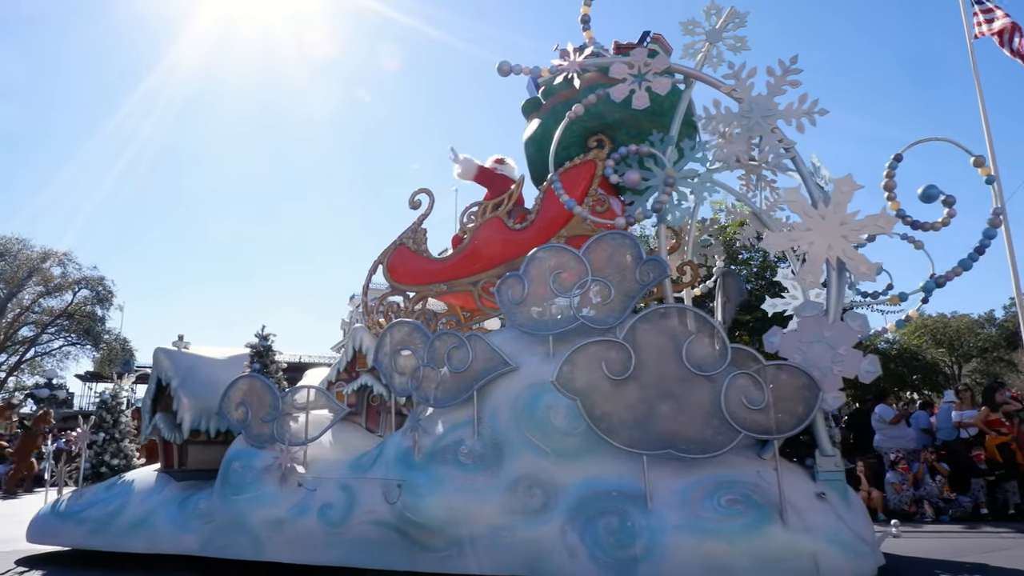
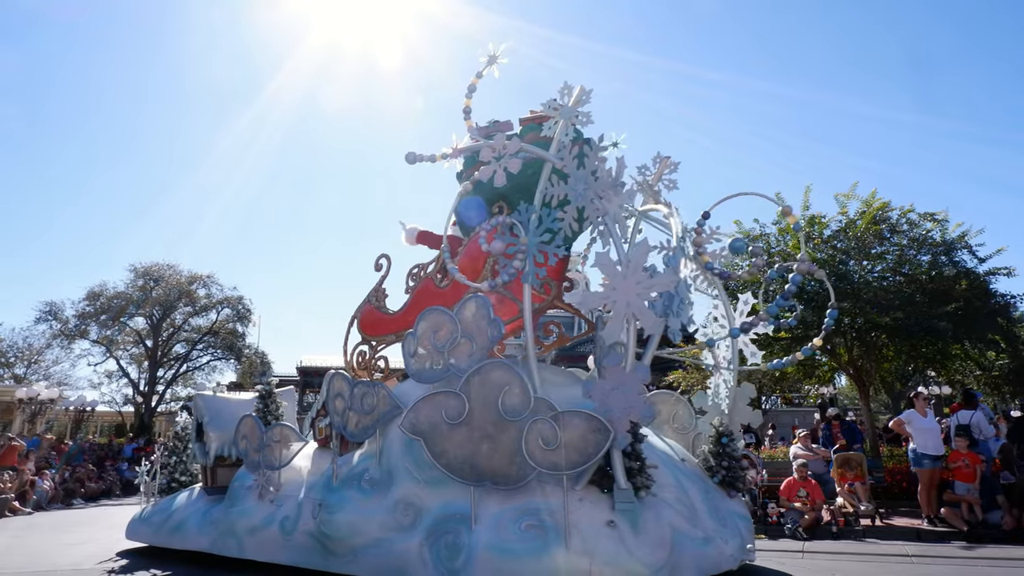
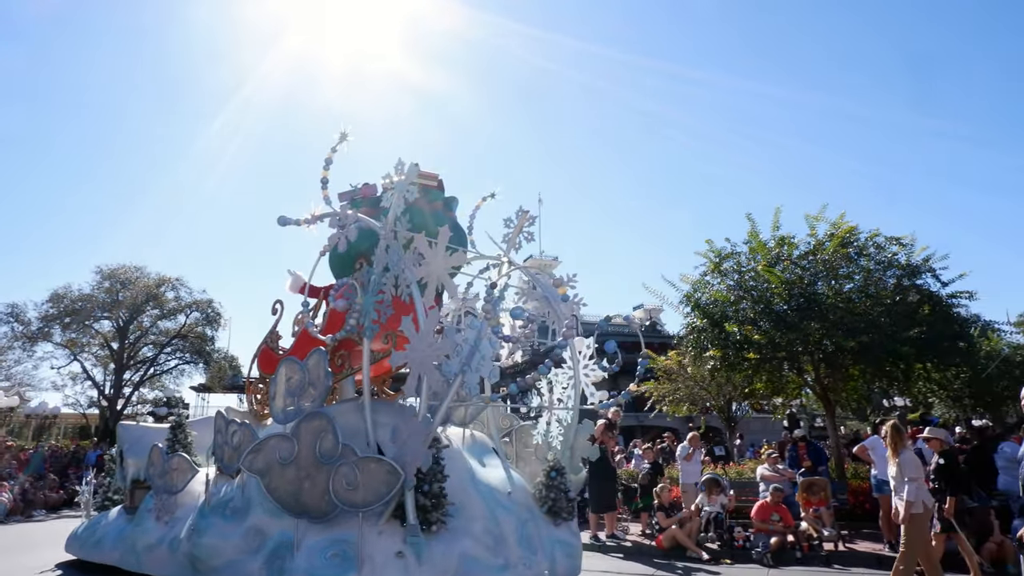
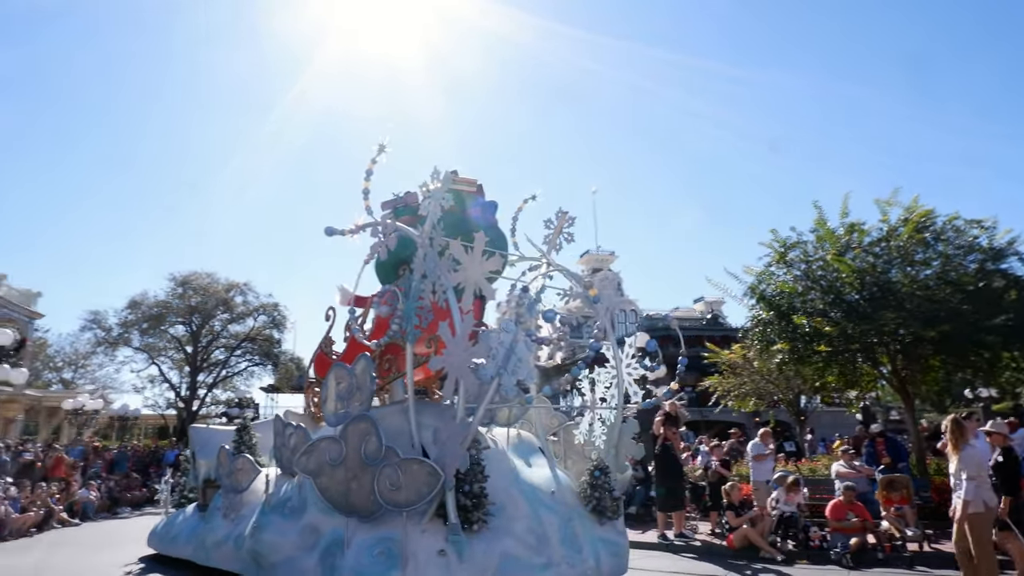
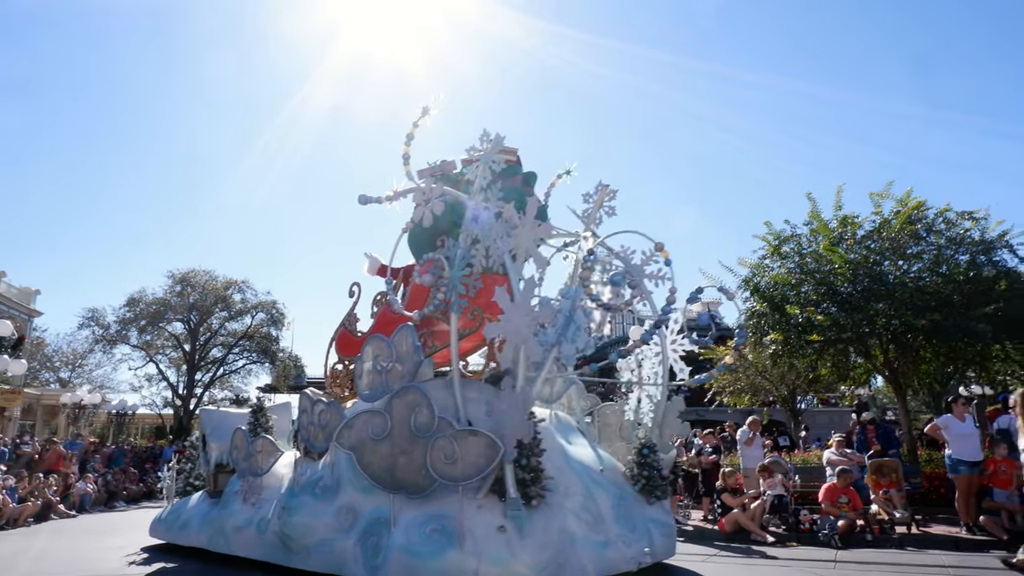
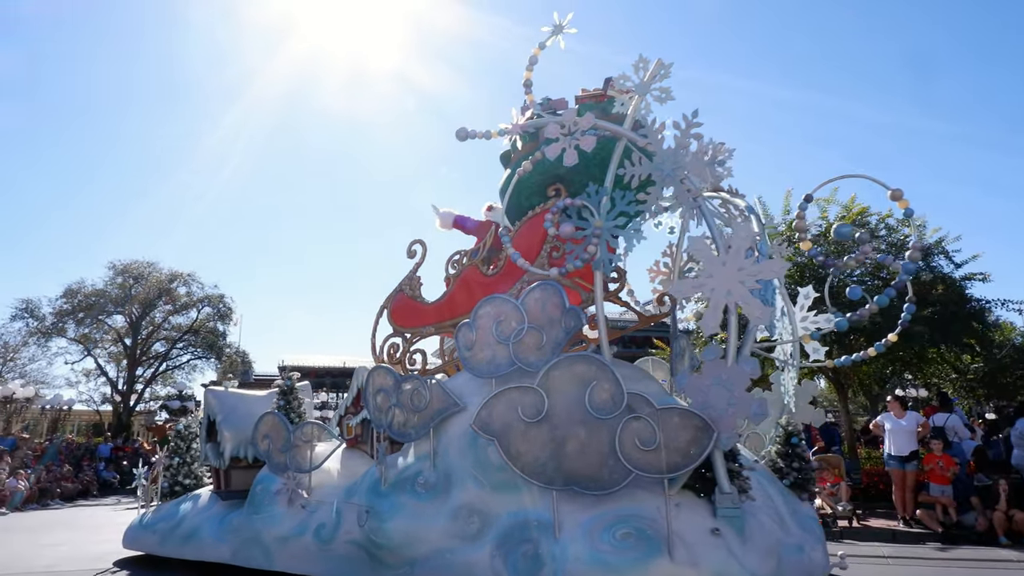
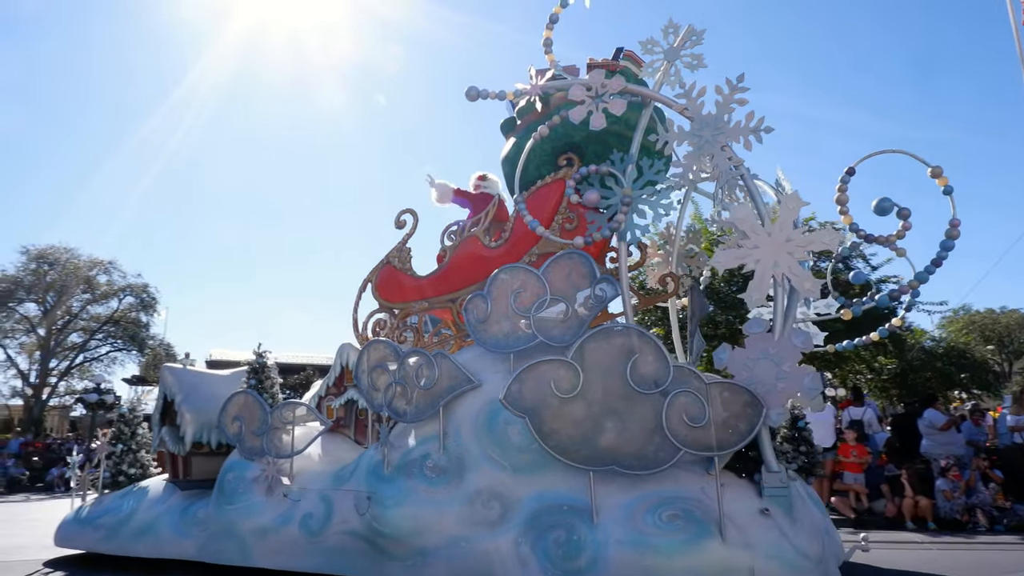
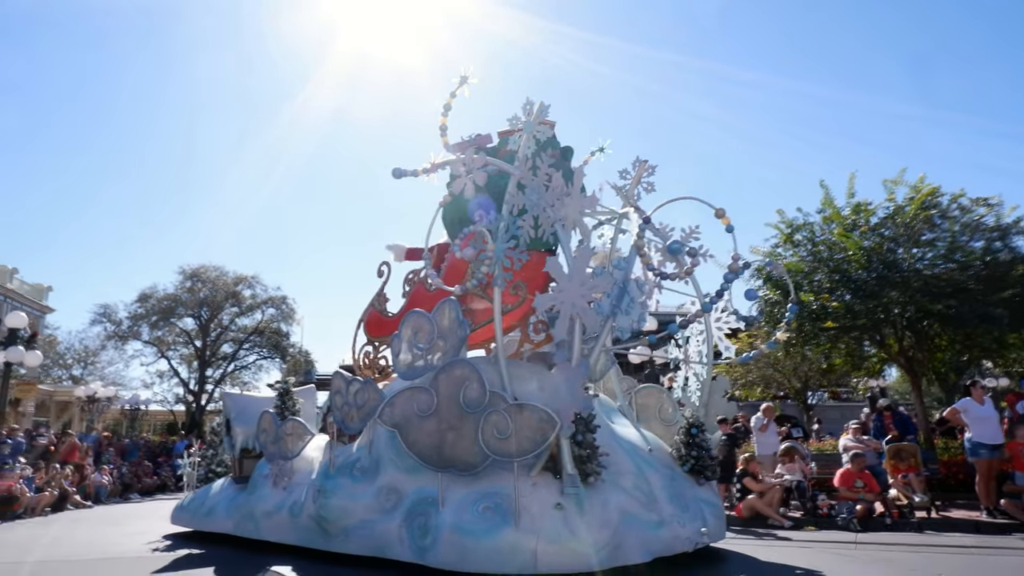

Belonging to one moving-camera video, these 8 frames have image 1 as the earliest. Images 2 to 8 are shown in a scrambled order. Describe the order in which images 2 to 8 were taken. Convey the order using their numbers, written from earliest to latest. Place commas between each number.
7, 6, 2, 8, 5, 3, 4
